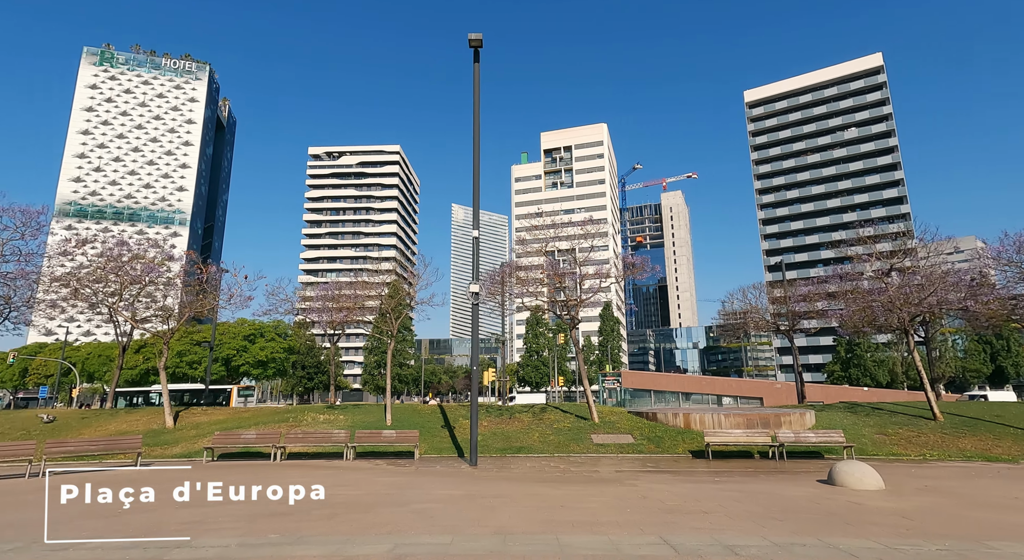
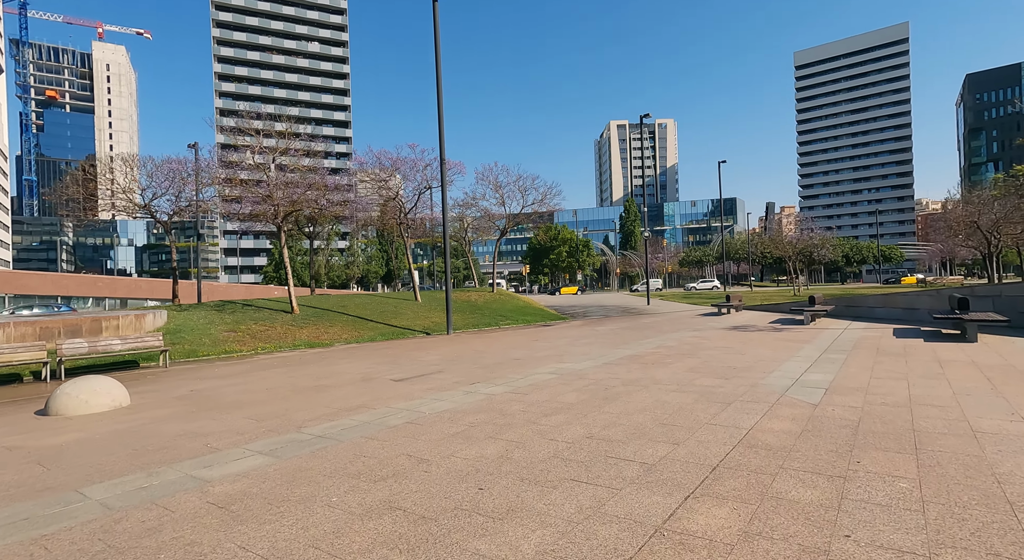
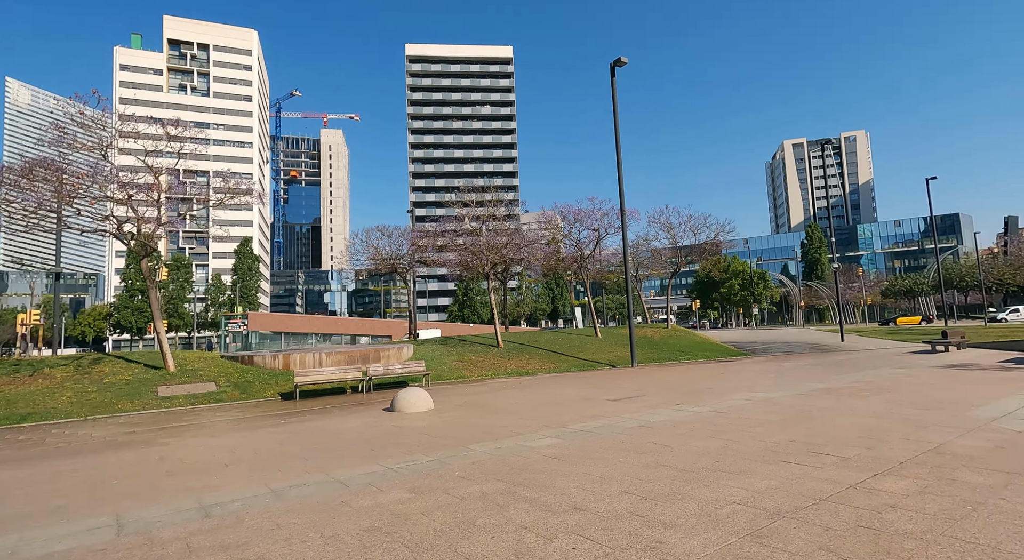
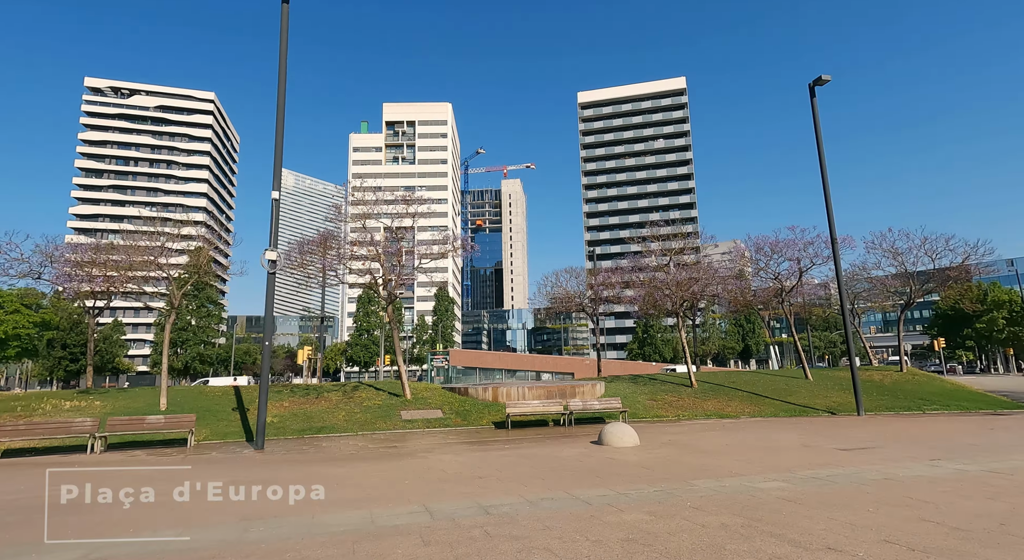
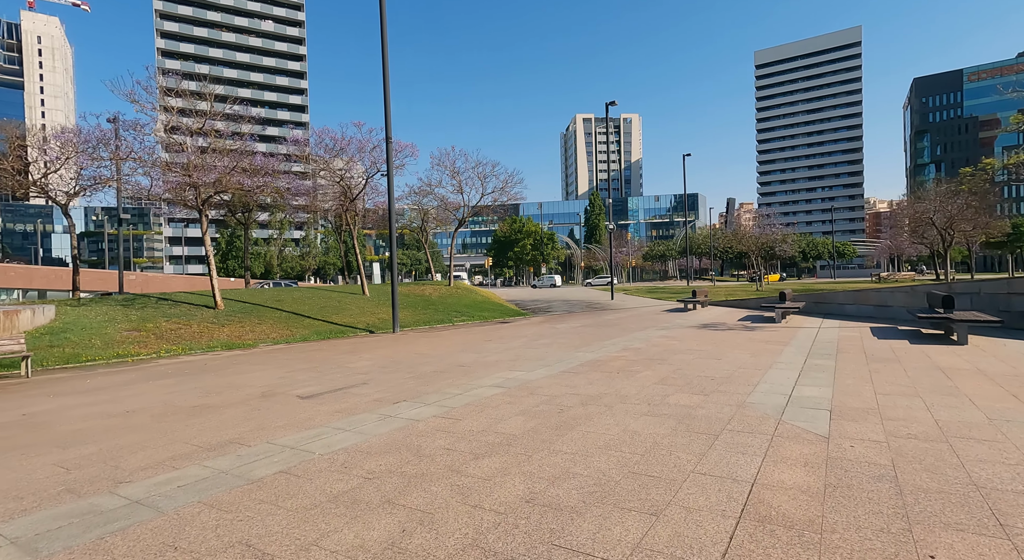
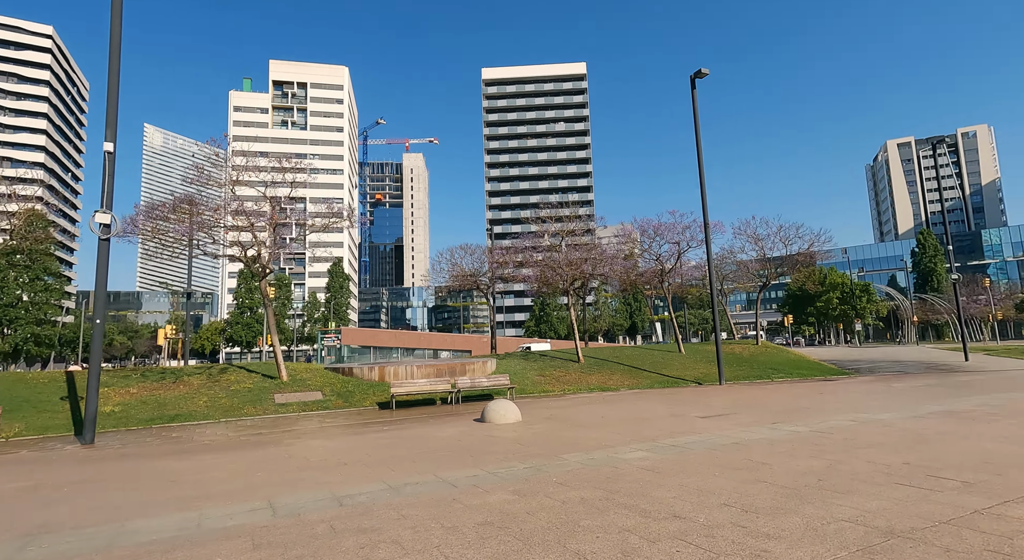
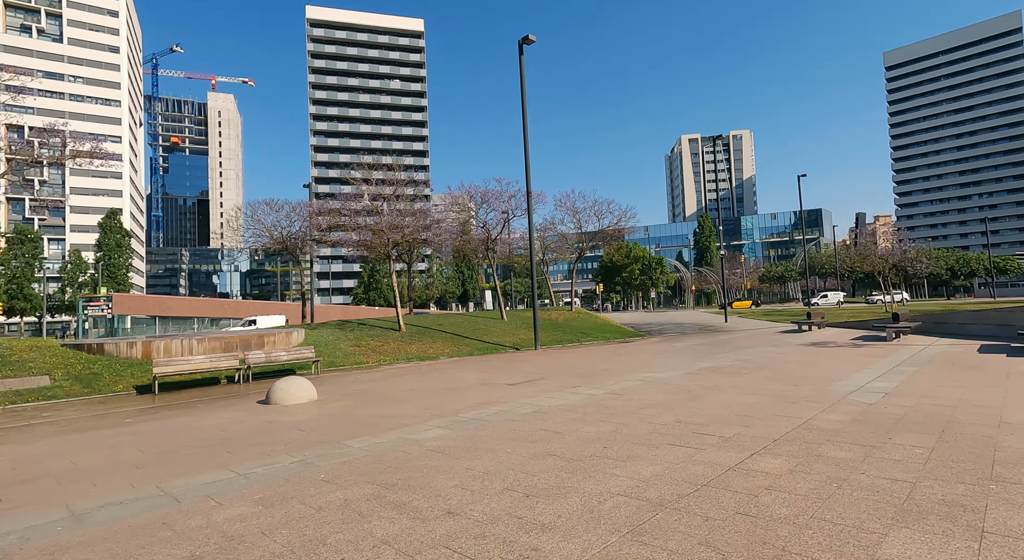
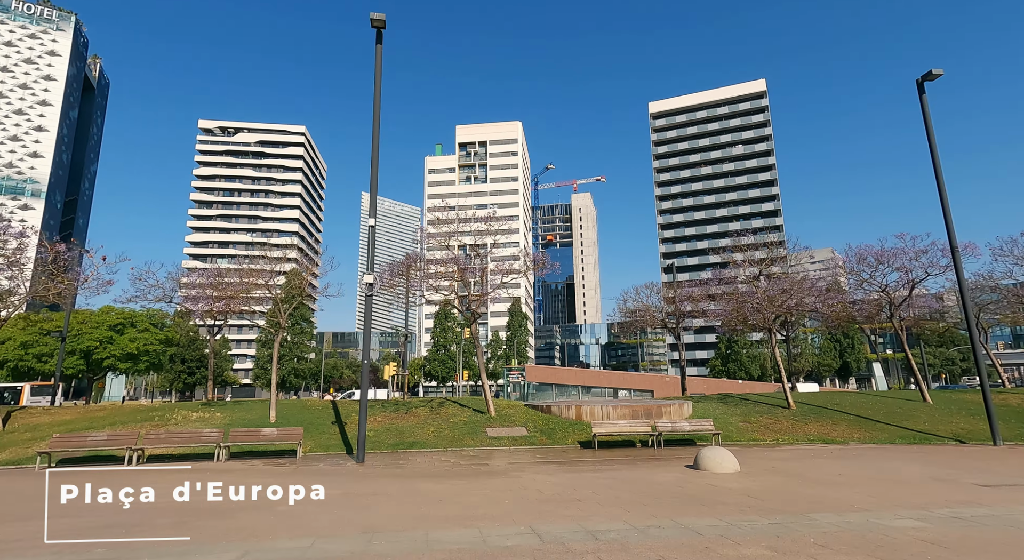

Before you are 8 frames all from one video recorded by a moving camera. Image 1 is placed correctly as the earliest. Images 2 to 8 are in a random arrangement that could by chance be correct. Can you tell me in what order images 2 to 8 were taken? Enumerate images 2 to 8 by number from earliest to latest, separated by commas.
8, 4, 6, 3, 7, 2, 5
